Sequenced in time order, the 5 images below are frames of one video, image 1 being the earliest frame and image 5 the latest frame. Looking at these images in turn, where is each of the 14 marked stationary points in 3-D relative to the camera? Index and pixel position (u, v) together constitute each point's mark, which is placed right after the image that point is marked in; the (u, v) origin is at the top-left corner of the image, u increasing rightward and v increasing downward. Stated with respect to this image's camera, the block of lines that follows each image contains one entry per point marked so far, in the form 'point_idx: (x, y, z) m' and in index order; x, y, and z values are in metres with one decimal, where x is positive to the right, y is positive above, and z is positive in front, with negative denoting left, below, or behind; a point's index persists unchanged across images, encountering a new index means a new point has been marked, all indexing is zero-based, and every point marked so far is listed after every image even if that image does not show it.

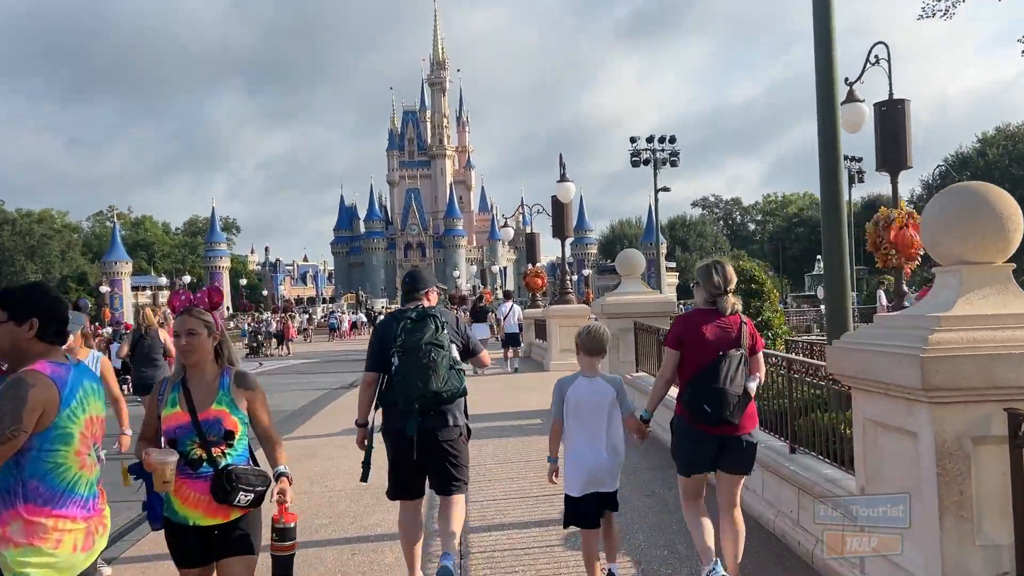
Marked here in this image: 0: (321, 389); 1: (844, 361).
0: (-3.6, -1.9, +16.0) m
1: (+1.3, -0.3, +3.3) m
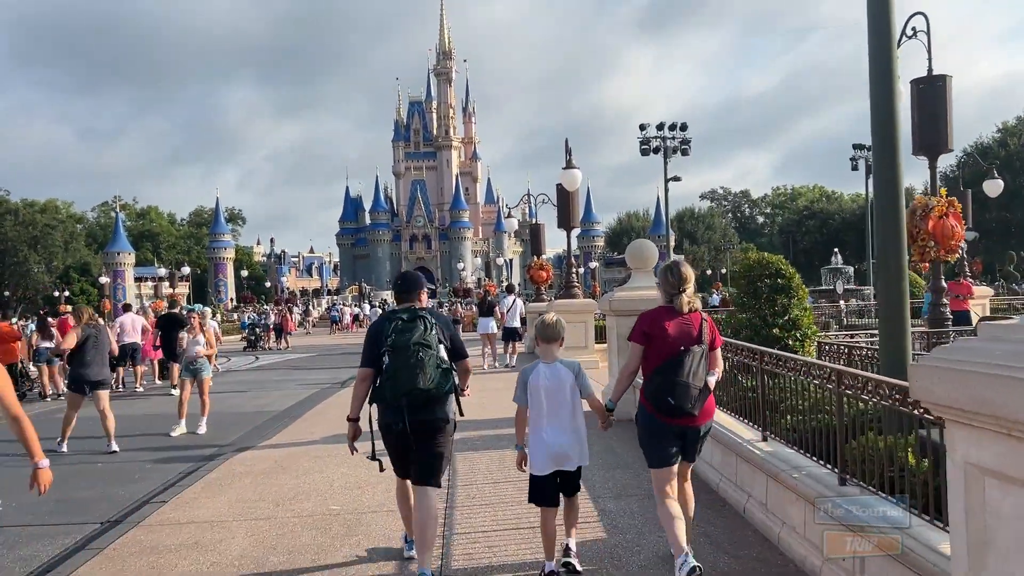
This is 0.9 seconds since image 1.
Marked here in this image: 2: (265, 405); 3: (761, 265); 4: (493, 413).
0: (-3.6, -1.8, +15.2) m
1: (+1.3, -0.3, +2.5) m
2: (-3.5, -1.7, +11.8) m
3: (+2.2, +0.2, +7.5) m
4: (-0.2, -1.4, +9.4) m
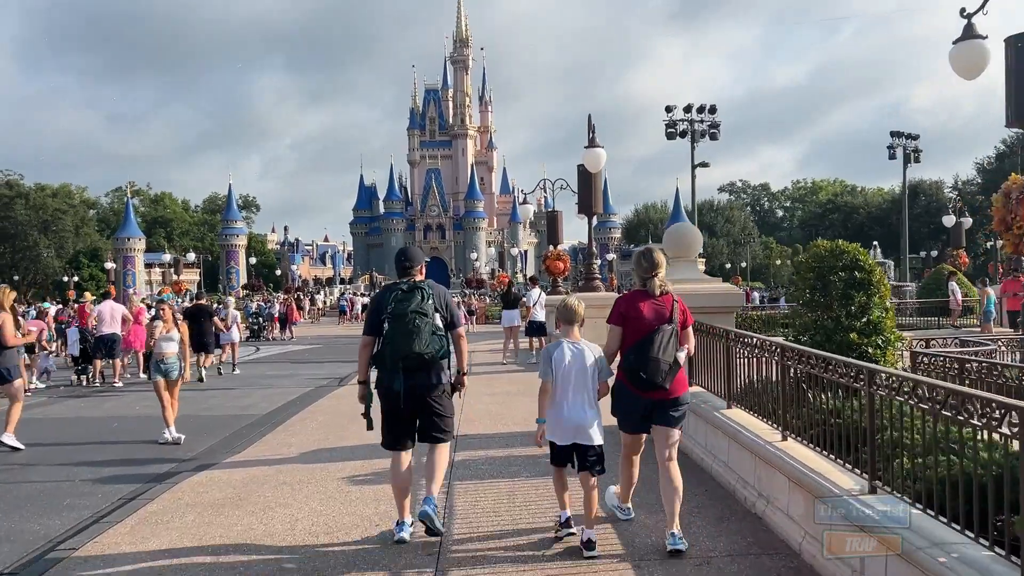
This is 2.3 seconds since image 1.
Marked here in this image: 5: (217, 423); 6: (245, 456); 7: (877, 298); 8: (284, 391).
0: (-3.4, -1.6, +13.9) m
1: (+1.3, -0.3, +1.1) m
2: (-3.3, -1.5, +10.5) m
3: (+2.4, +0.2, +6.1) m
4: (-0.1, -1.3, +8.1) m
5: (-3.3, -1.5, +9.2) m
6: (-2.3, -1.4, +7.0) m
7: (+2.6, -0.1, +6.0) m
8: (-3.4, -1.5, +12.4) m
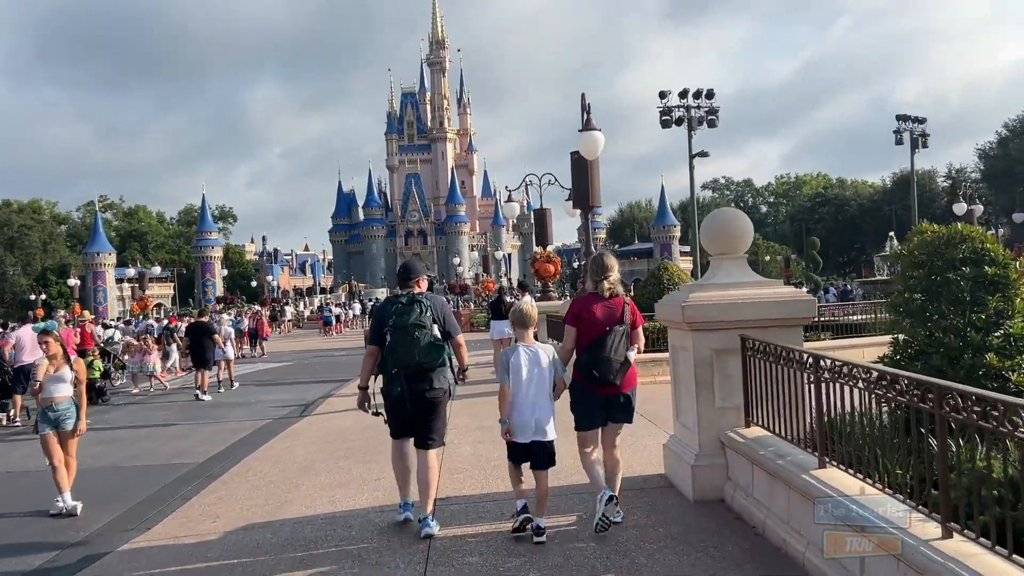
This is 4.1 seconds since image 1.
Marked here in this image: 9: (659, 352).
0: (-3.5, -1.8, +12.1) m
1: (+1.4, -0.3, -0.6) m
2: (-3.4, -1.7, +8.7) m
3: (+2.3, +0.2, +4.4) m
4: (-0.1, -1.4, +6.3) m
5: (-3.3, -1.7, +7.4) m
6: (-2.3, -1.6, +5.2) m
7: (+2.6, -0.1, +4.3) m
8: (-3.5, -1.7, +10.5) m
9: (+2.1, -0.9, +12.0) m
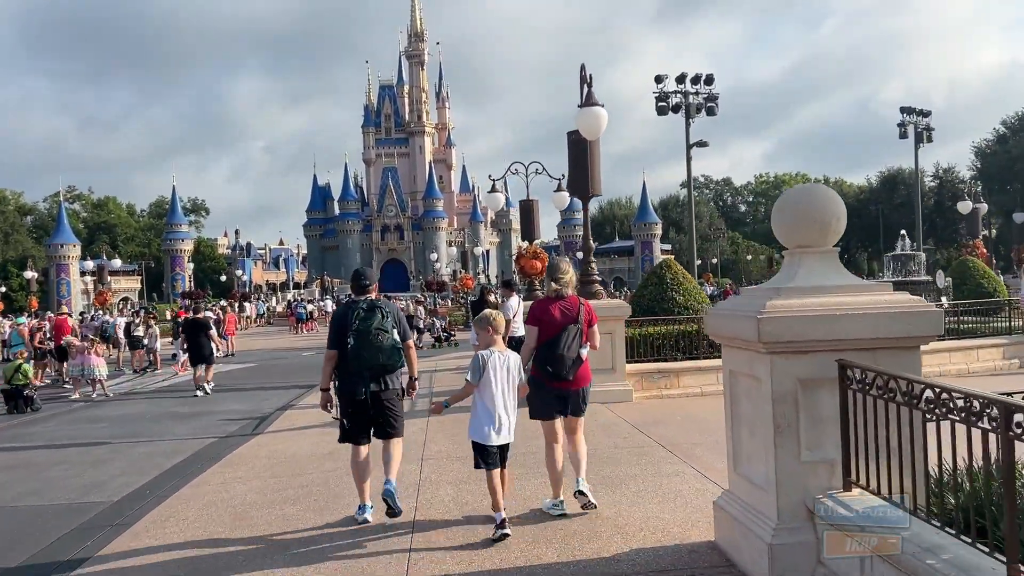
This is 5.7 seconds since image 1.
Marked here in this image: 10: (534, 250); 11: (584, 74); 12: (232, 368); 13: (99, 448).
0: (-3.7, -1.7, +10.5) m
1: (+1.5, -0.4, -2.0) m
2: (-3.5, -1.7, +7.1) m
3: (+2.4, +0.2, +3.0) m
4: (-0.1, -1.4, +4.8) m
5: (-3.4, -1.7, +5.8) m
6: (-2.3, -1.5, +3.7) m
7: (+2.6, -0.1, +2.9) m
8: (-3.7, -1.7, +9.0) m
9: (+1.9, -0.9, +10.5) m
10: (+0.4, +0.7, +15.0) m
11: (+0.9, +2.6, +10.1) m
12: (-6.7, -1.9, +19.6) m
13: (-4.4, -1.7, +8.9) m
